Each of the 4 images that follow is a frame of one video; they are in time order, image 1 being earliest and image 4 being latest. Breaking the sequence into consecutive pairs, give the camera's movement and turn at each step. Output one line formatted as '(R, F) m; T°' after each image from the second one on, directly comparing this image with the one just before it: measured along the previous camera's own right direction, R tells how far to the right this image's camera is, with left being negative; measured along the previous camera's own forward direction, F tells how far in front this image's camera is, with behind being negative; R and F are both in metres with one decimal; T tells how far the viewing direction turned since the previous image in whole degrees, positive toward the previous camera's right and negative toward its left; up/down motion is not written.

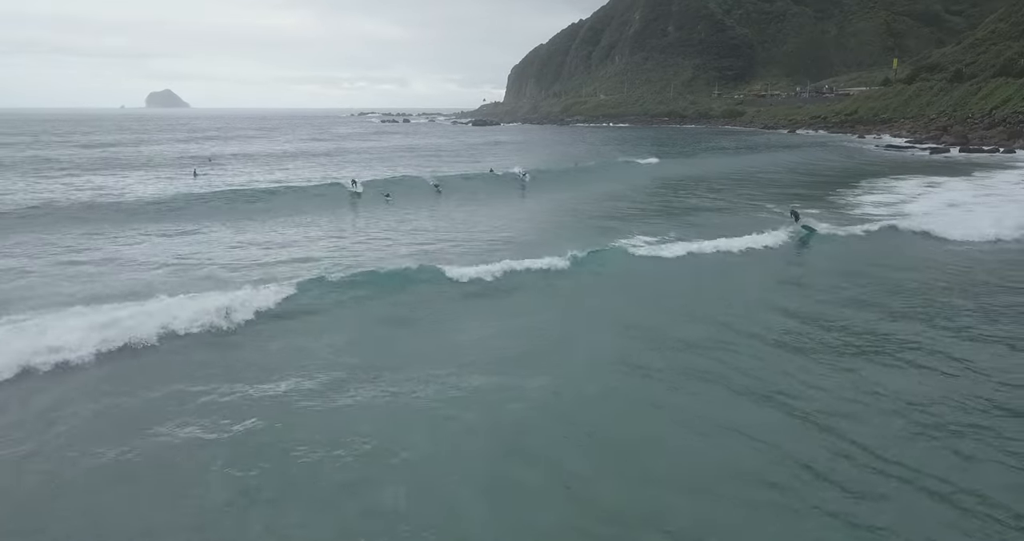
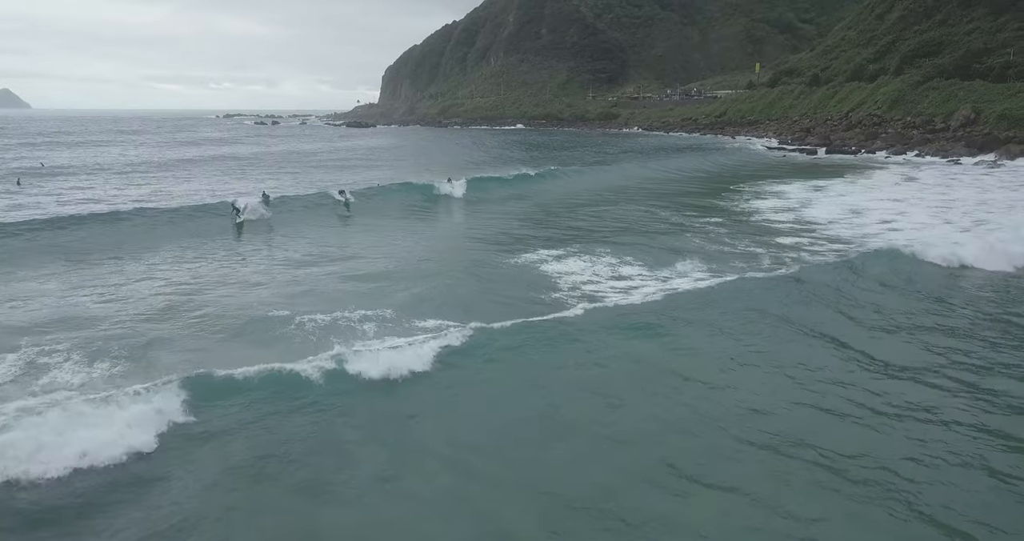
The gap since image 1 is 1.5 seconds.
(-0.3, +2.5) m; +9°
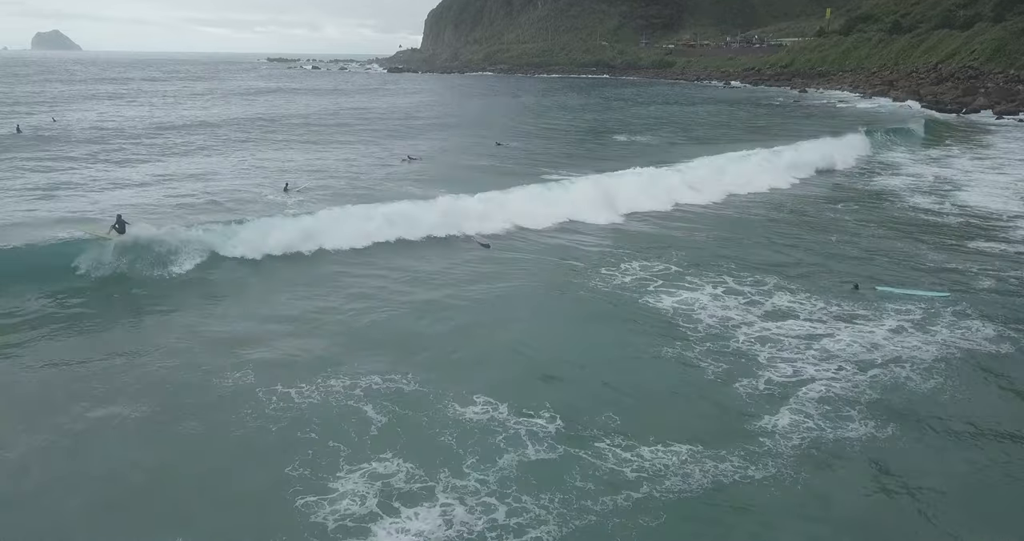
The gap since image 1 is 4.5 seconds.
(-0.7, +5.8) m; -3°
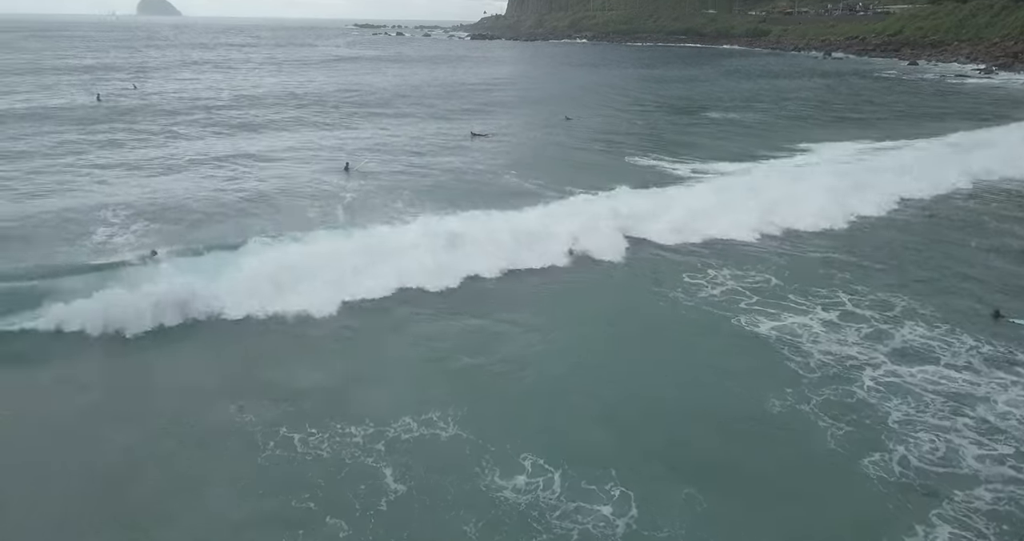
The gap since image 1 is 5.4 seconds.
(+0.2, +2.2) m; -6°
